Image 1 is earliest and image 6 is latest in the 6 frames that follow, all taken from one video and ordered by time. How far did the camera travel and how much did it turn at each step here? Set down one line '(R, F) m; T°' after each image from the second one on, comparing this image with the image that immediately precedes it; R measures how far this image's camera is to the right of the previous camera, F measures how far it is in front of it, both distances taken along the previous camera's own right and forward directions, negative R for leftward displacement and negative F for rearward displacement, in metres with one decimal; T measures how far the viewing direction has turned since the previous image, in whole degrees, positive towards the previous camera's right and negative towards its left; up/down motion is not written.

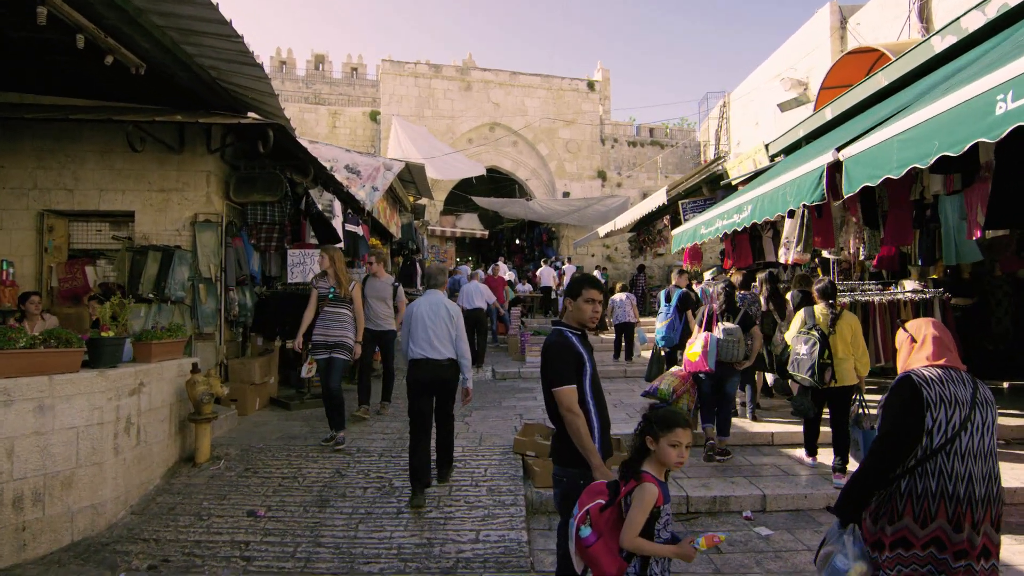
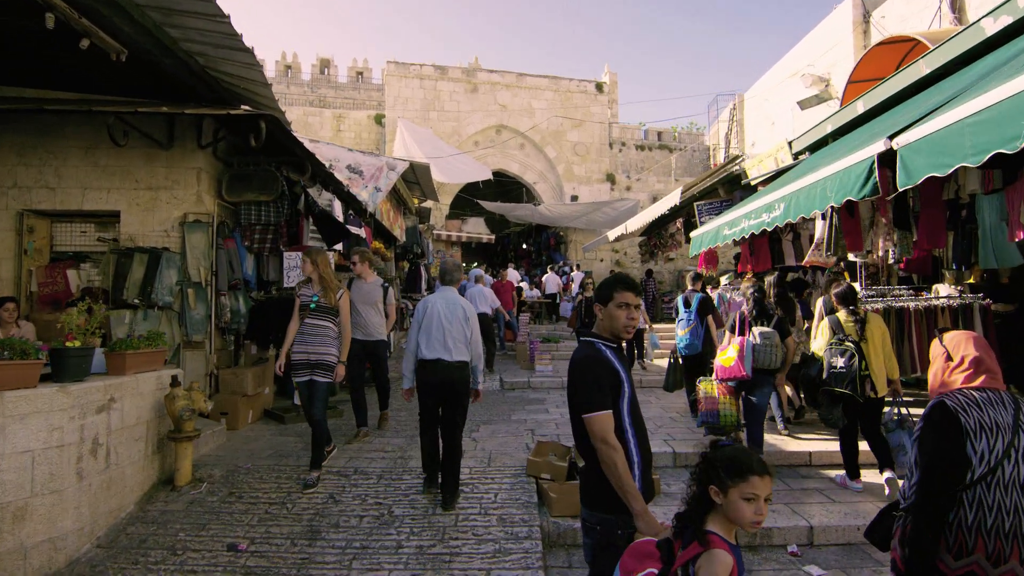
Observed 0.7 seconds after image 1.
(0.0, +0.4) m; -1°
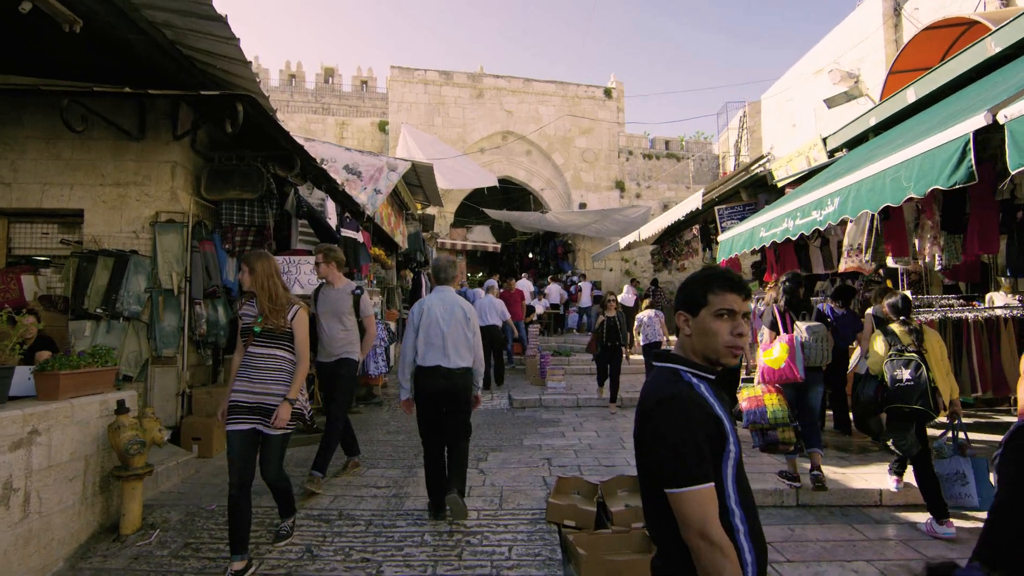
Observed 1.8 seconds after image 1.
(-0.1, +0.7) m; 0°
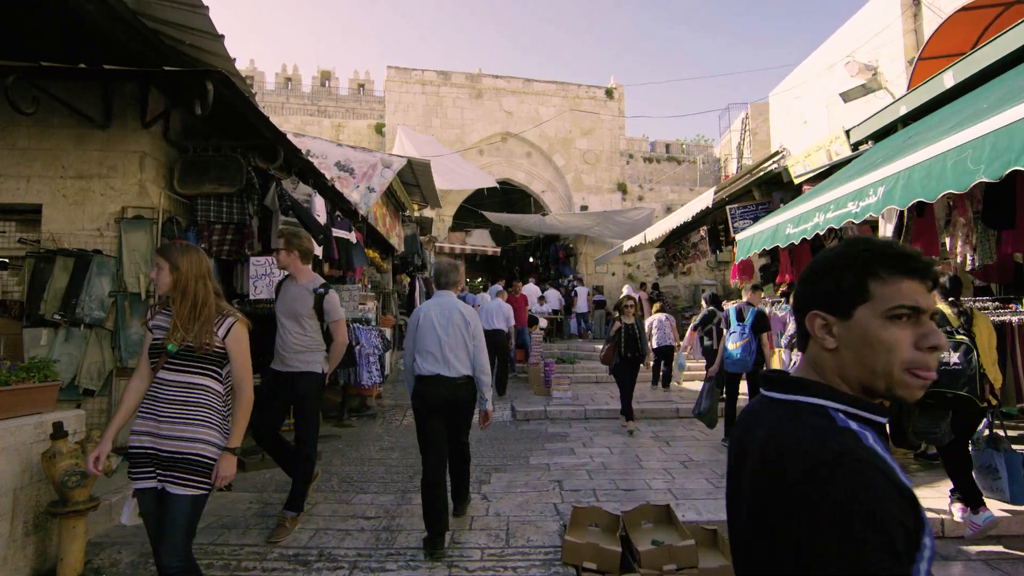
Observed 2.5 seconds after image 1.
(0.0, +0.5) m; 0°
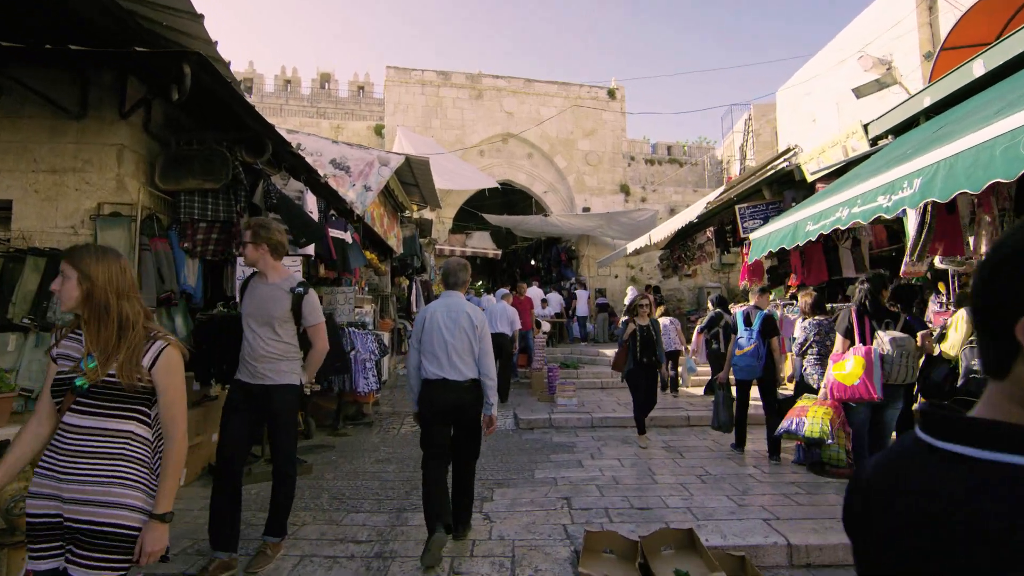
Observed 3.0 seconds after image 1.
(0.0, +0.3) m; 0°
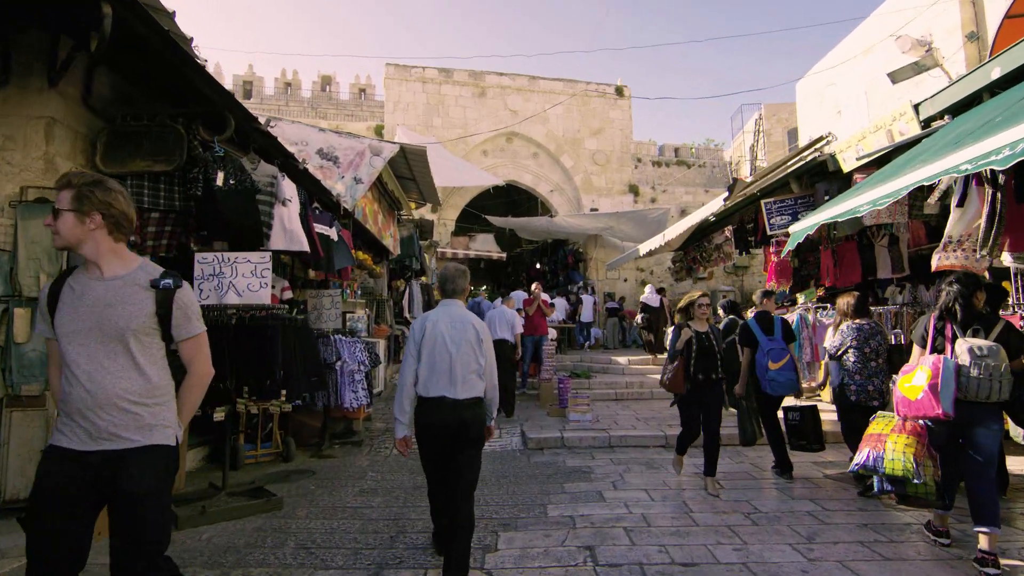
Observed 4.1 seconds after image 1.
(0.0, +0.7) m; 0°
